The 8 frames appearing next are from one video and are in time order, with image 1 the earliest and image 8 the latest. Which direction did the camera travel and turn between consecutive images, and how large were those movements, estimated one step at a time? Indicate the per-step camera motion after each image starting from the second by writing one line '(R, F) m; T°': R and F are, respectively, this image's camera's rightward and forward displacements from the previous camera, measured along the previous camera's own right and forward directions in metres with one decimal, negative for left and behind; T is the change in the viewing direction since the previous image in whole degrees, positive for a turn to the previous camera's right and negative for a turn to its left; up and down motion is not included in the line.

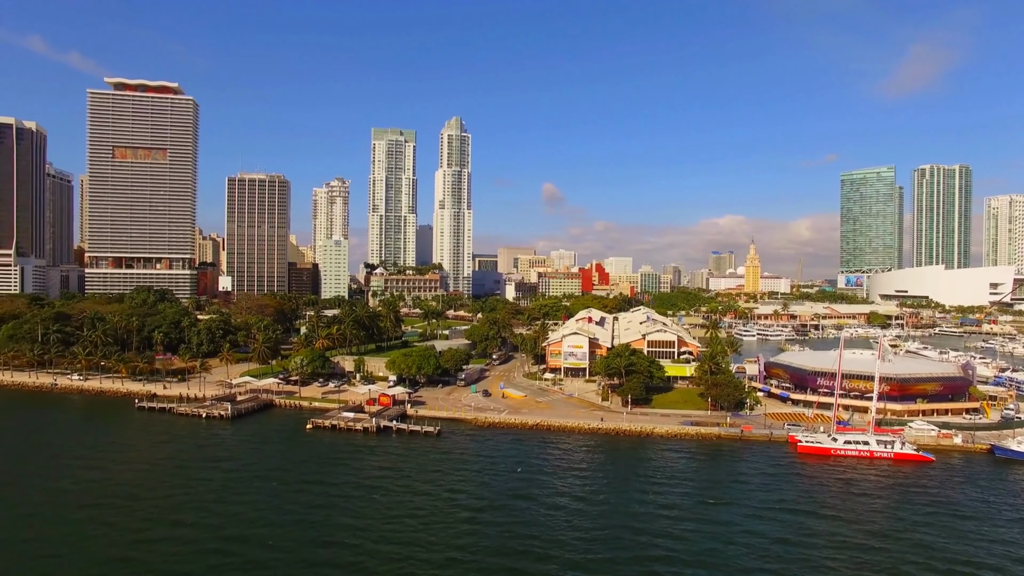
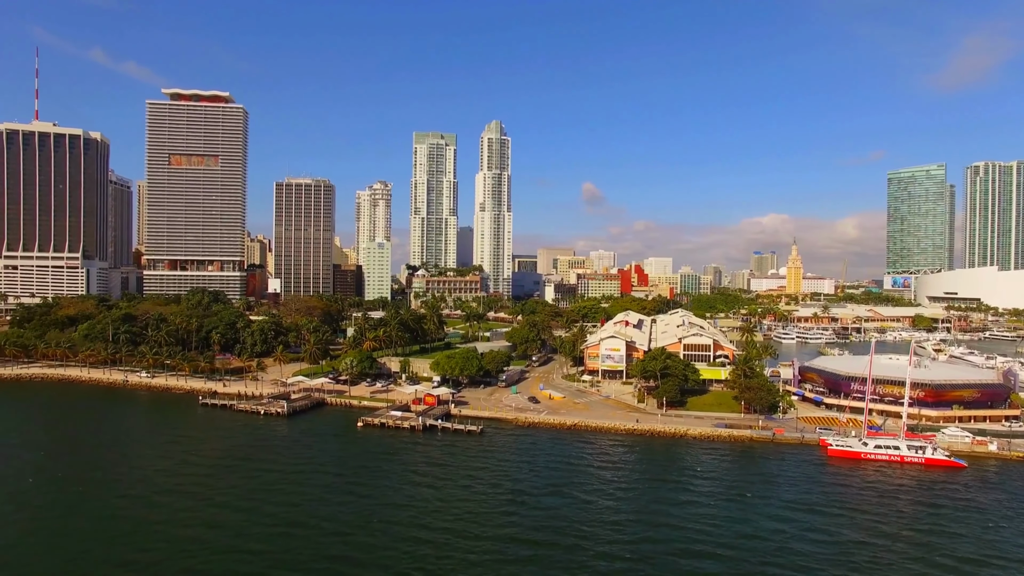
(0.0, -2.8) m; -3°
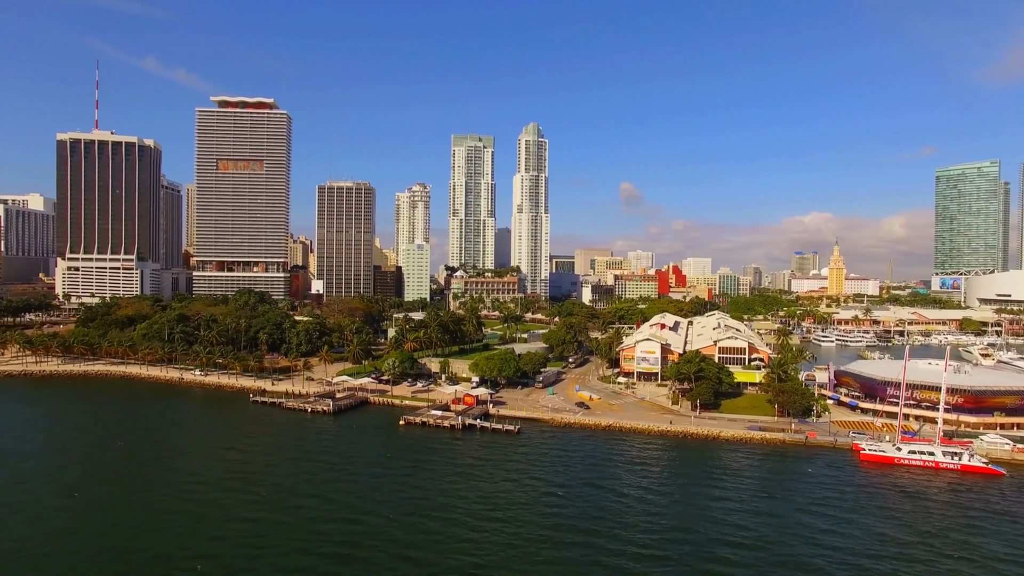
(+0.1, -2.0) m; -3°
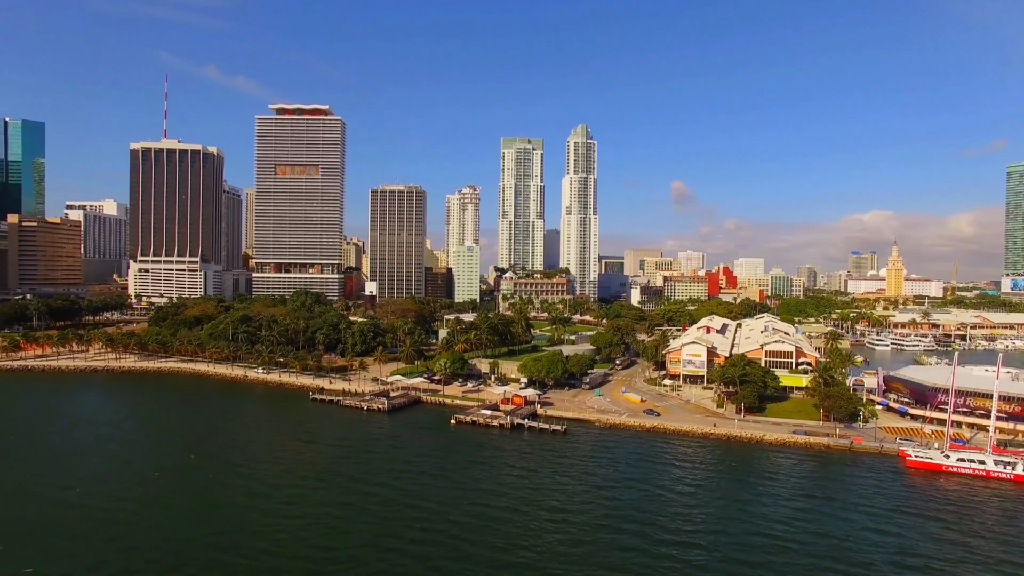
(+0.2, -2.2) m; -4°
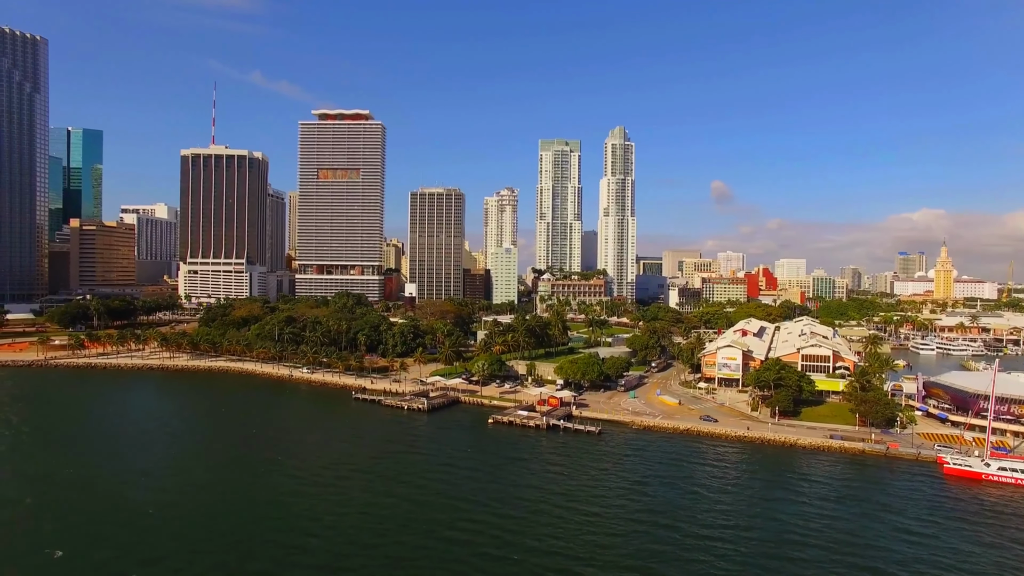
(+0.2, -1.7) m; -3°
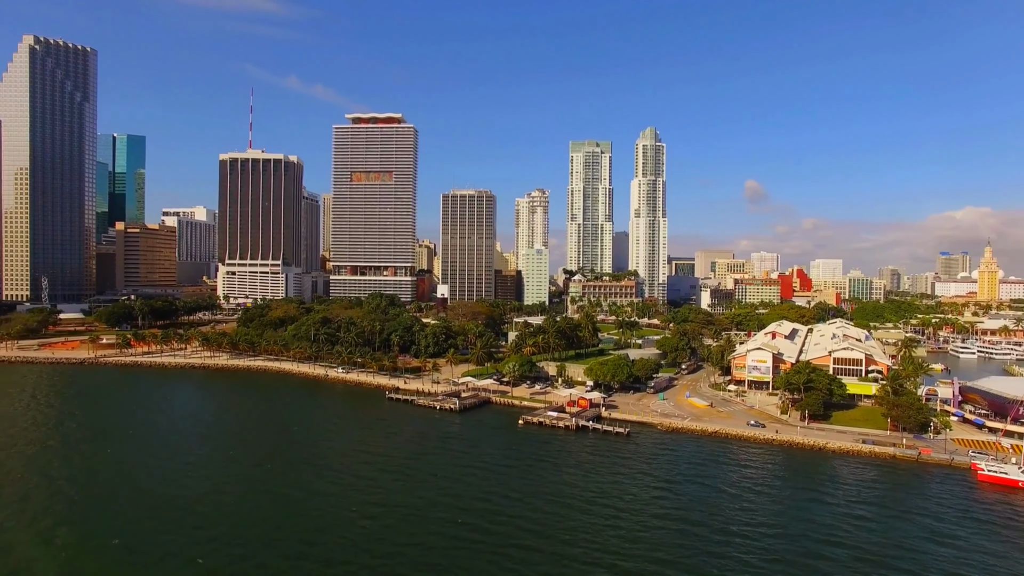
(+0.1, -1.3) m; -3°
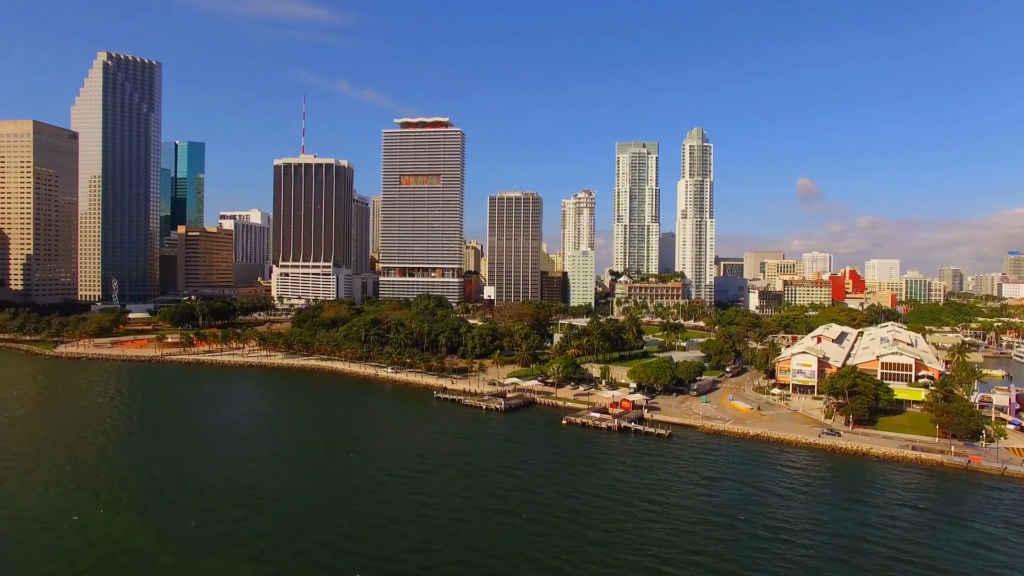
(+0.3, -2.0) m; -4°
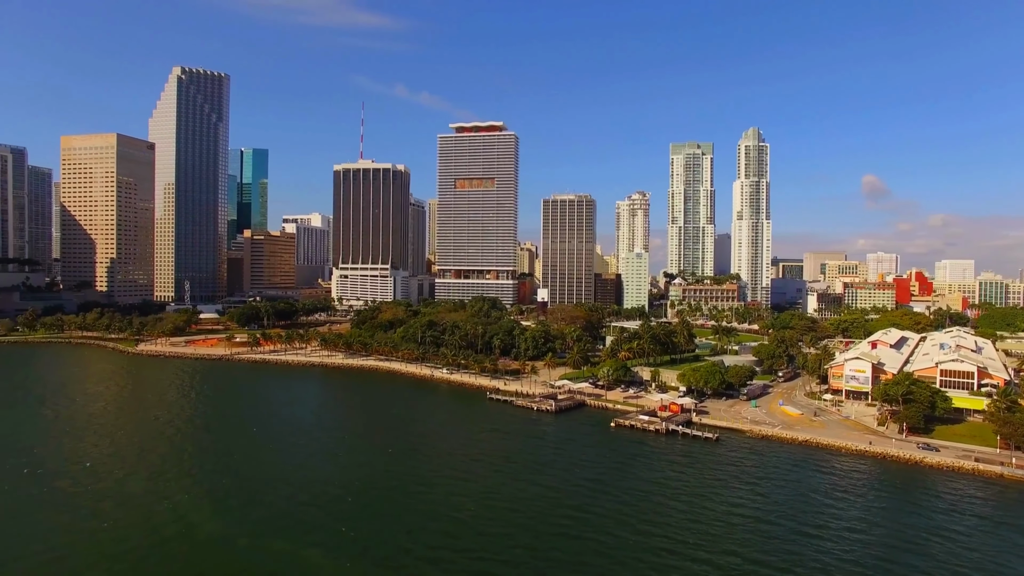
(+0.5, -2.3) m; -5°
